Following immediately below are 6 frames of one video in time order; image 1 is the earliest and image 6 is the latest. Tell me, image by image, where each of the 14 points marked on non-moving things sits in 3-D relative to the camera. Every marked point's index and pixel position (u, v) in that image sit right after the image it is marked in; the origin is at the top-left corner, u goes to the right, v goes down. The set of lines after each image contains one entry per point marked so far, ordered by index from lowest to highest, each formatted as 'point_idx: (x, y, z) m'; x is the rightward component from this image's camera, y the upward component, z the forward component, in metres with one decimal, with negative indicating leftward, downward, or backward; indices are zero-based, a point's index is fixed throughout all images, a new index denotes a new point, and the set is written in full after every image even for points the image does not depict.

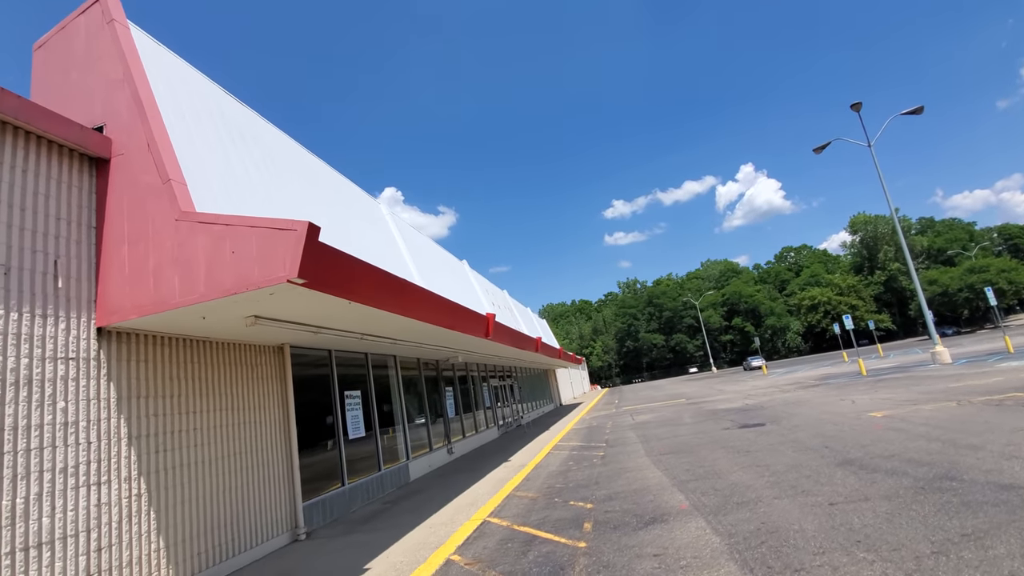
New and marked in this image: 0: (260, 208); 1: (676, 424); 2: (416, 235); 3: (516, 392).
0: (-2.9, +0.9, +6.2) m
1: (+4.1, -3.4, +12.7) m
2: (-2.4, +1.3, +12.3) m
3: (+0.1, -4.0, +19.8) m
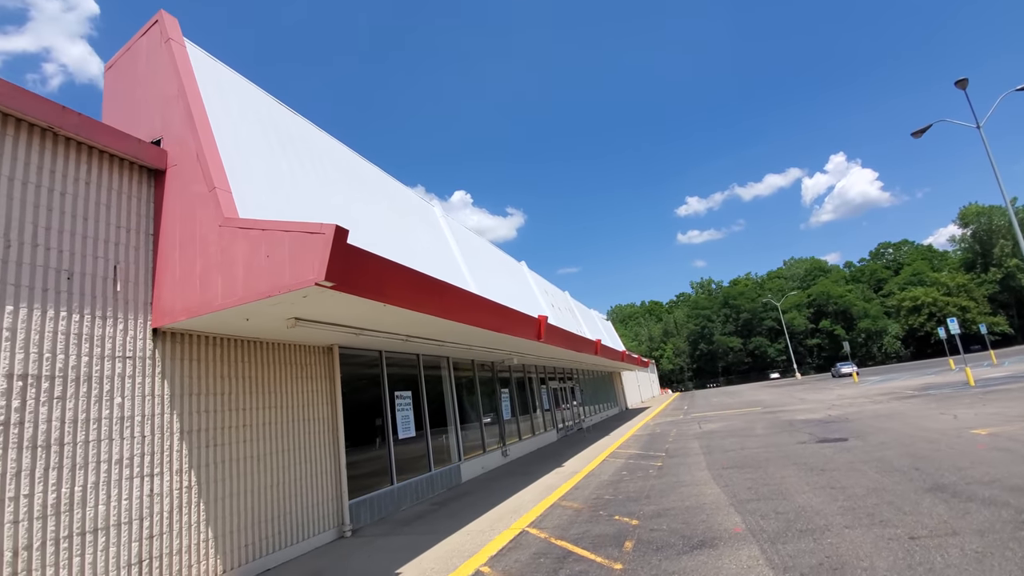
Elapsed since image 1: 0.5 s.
0: (-2.4, +0.9, +6.3) m
1: (+5.4, -3.4, +11.8) m
2: (-1.0, +1.2, +12.3) m
3: (+2.4, -4.1, +19.4) m
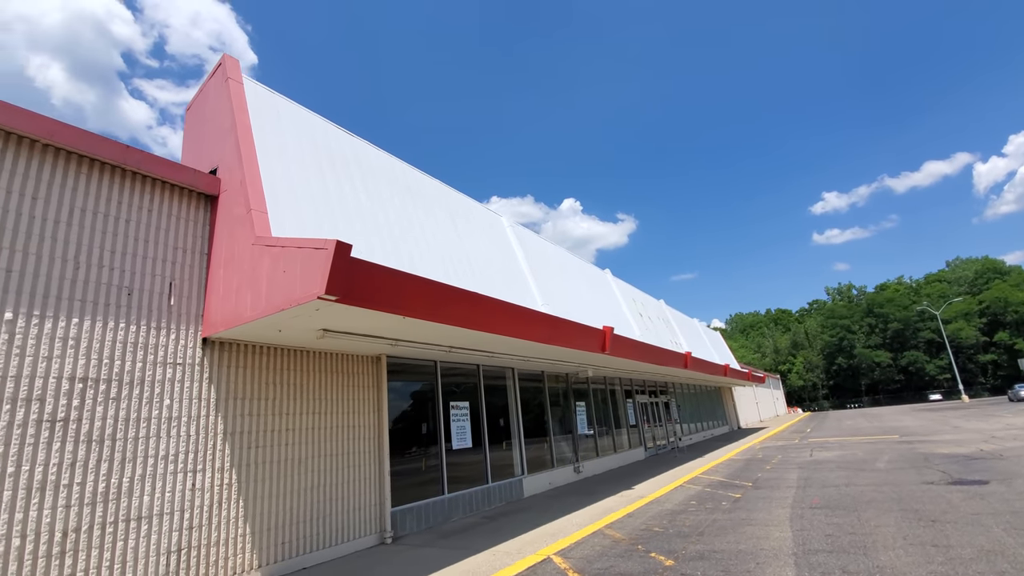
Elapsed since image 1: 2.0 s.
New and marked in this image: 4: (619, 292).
0: (-2.0, +0.7, +6.6) m
1: (+6.9, -3.6, +10.1) m
2: (+0.7, +1.0, +12.1) m
3: (+5.7, -4.4, +18.2) m
4: (+3.1, -0.1, +15.1) m
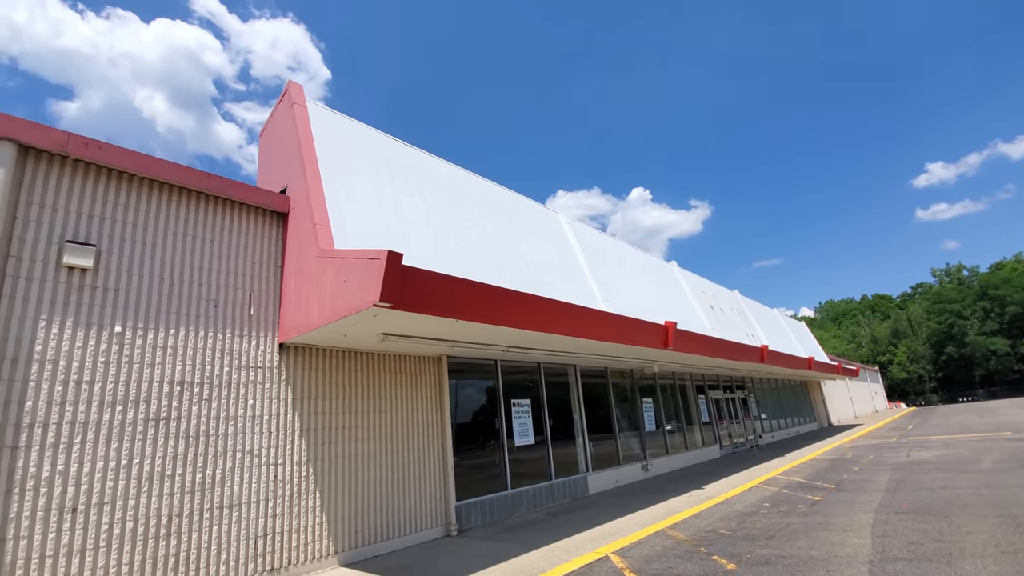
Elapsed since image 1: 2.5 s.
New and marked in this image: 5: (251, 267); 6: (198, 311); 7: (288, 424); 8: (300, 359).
0: (-1.3, +0.7, +6.9) m
1: (+8.1, -3.3, +9.2) m
2: (+2.1, +1.1, +12.0) m
3: (+8.1, -4.0, +17.3) m
4: (+5.0, +0.1, +14.6) m
5: (-3.1, +0.2, +6.0) m
6: (-3.4, -0.3, +5.5) m
7: (-2.6, -1.6, +5.9) m
8: (-2.6, -0.9, +6.2) m
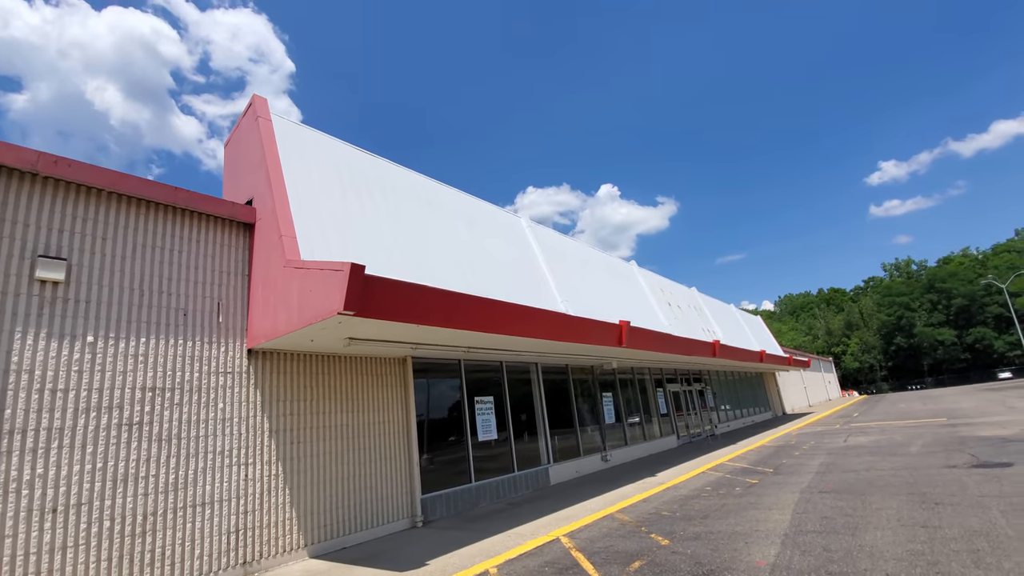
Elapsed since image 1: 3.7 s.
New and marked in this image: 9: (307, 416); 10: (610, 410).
0: (-1.9, +0.6, +7.2) m
1: (+7.5, -3.2, +10.1) m
2: (+1.3, +1.1, +12.5) m
3: (+7.0, -3.9, +18.2) m
4: (+4.0, +0.1, +15.3) m
5: (-3.6, +0.1, +6.3) m
6: (-3.9, -0.4, +5.8) m
7: (-3.1, -1.7, +6.2) m
8: (-3.1, -1.0, +6.5) m
9: (-2.7, -1.7, +6.7) m
10: (+2.5, -3.1, +13.0) m
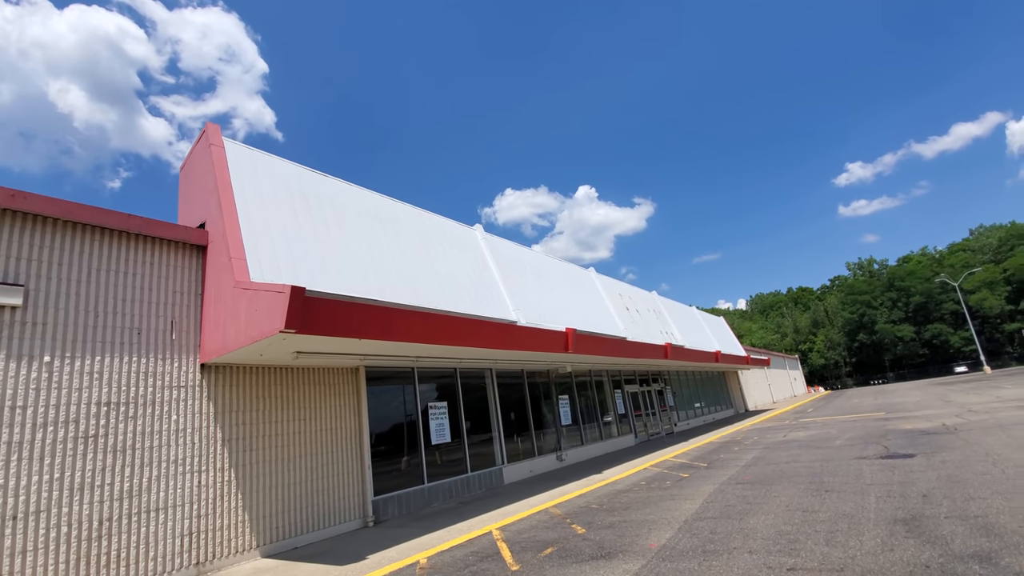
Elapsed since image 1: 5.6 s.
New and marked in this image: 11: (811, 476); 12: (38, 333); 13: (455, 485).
0: (-2.8, +0.3, +7.8) m
1: (+6.5, -3.4, +10.9) m
2: (+0.2, +0.9, +13.1) m
3: (+5.8, -4.1, +19.0) m
4: (+2.8, 0.0, +16.0) m
5: (-4.5, -0.1, +6.8) m
6: (-4.7, -0.6, +6.2) m
7: (-3.9, -1.9, +6.7) m
8: (-4.0, -1.2, +7.0) m
9: (-3.6, -1.9, +7.2) m
10: (+1.5, -3.3, +13.6) m
11: (+4.6, -2.8, +7.7) m
12: (-5.2, -0.5, +5.6) m
13: (-1.1, -3.7, +9.7) m
